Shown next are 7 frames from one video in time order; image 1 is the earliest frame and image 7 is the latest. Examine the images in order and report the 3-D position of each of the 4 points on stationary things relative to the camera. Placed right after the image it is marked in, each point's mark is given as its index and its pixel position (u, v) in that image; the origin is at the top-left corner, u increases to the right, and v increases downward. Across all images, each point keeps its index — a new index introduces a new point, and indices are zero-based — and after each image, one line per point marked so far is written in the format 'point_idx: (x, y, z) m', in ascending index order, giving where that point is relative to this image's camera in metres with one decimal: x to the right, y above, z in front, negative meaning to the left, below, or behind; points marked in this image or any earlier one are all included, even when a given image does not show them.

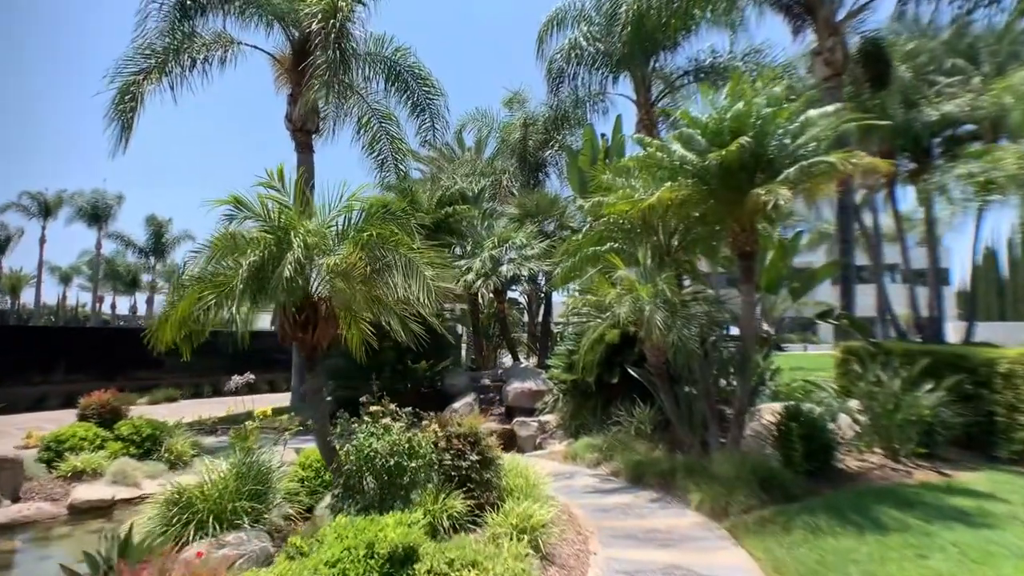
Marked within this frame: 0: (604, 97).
0: (+3.0, +6.2, +19.6) m
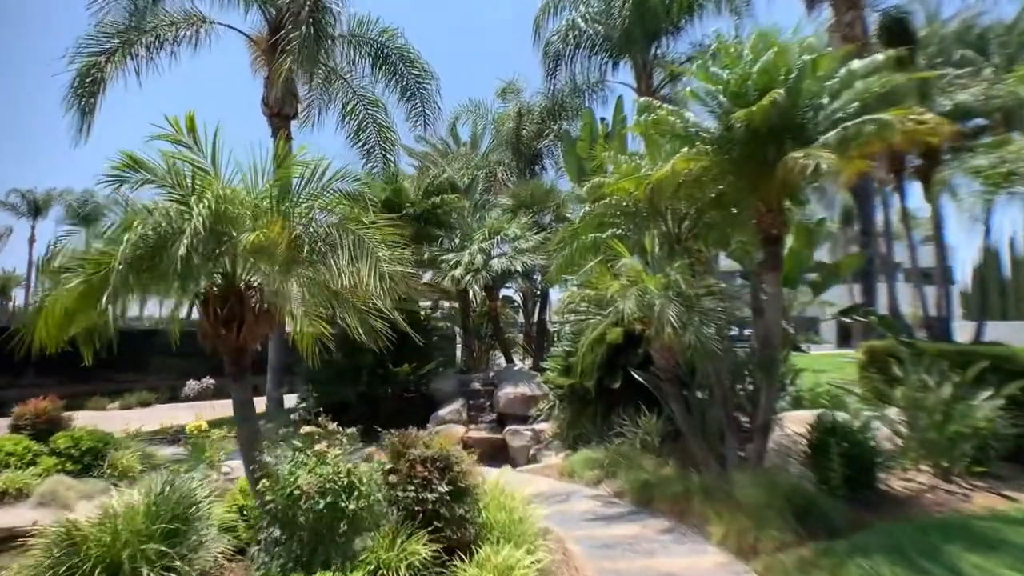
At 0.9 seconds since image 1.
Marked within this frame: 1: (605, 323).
0: (+2.8, +6.3, +18.4) m
1: (+1.2, -0.5, +7.8) m
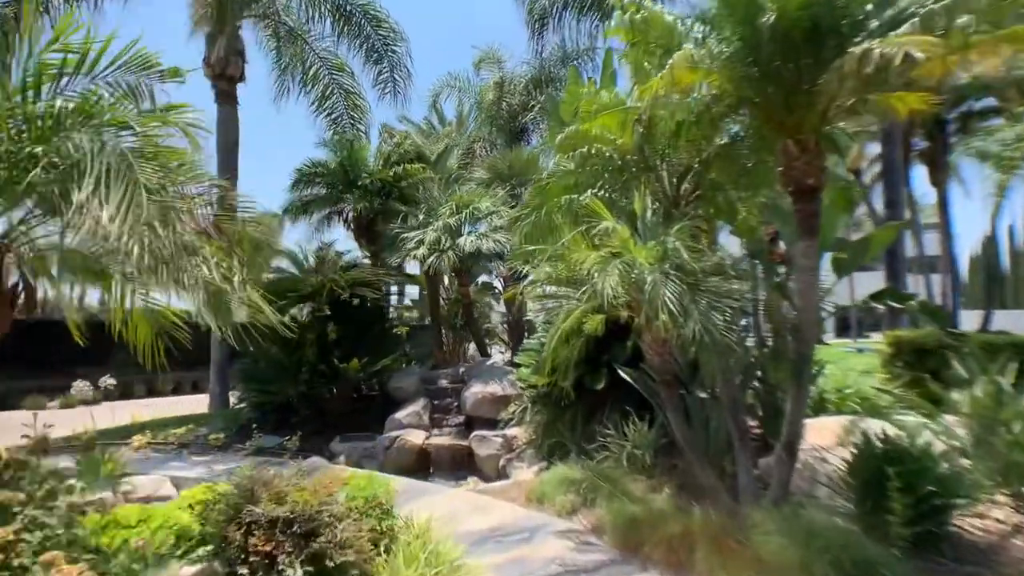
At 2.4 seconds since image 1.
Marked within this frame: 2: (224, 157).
0: (+2.3, +6.7, +16.6) m
1: (+0.7, -0.2, +6.1) m
2: (-6.5, +3.0, +13.7) m
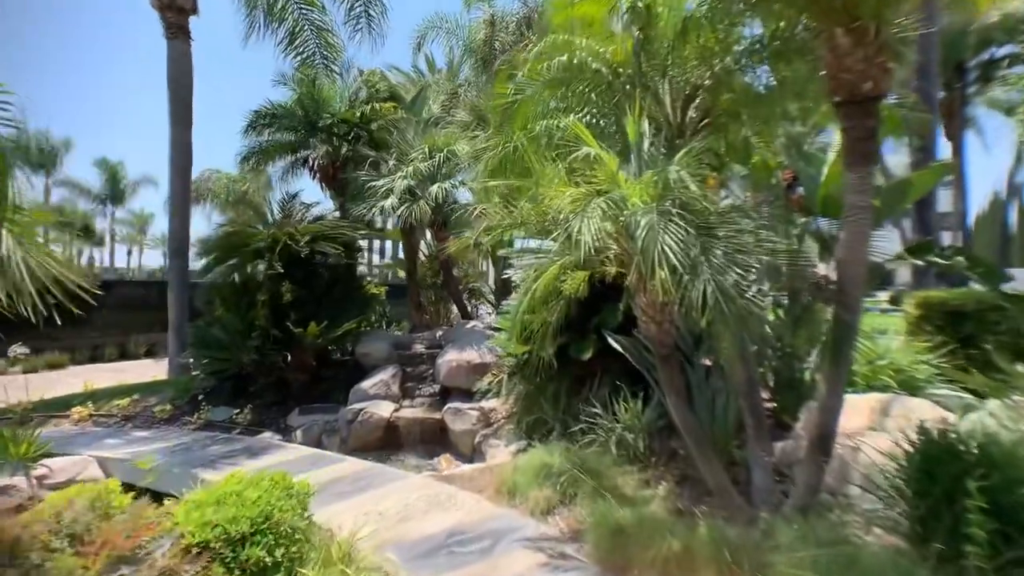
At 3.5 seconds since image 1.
0: (+1.9, +7.8, +14.9) m
1: (+0.4, +0.2, +4.9) m
2: (-6.8, +3.9, +12.3) m
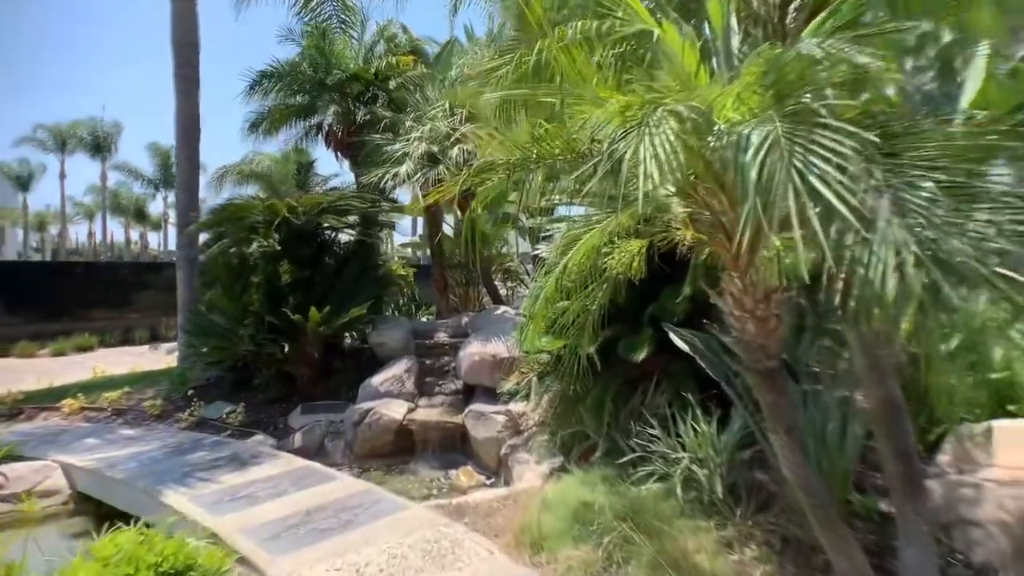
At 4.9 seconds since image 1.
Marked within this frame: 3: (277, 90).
0: (+2.8, +8.2, +12.9) m
1: (+0.5, +0.3, +3.3) m
2: (-6.1, +4.3, +11.1) m
3: (-4.0, +3.4, +10.3) m
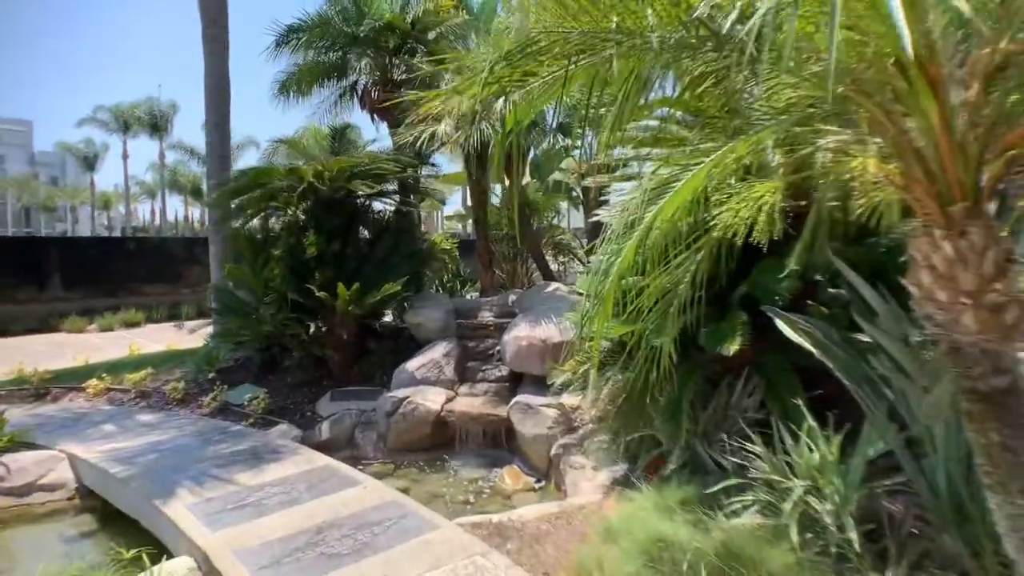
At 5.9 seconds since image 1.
0: (+3.8, +8.7, +11.3) m
1: (+0.7, +0.4, +2.2) m
2: (-5.2, +4.7, +10.4) m
3: (-3.2, +3.8, +9.4) m
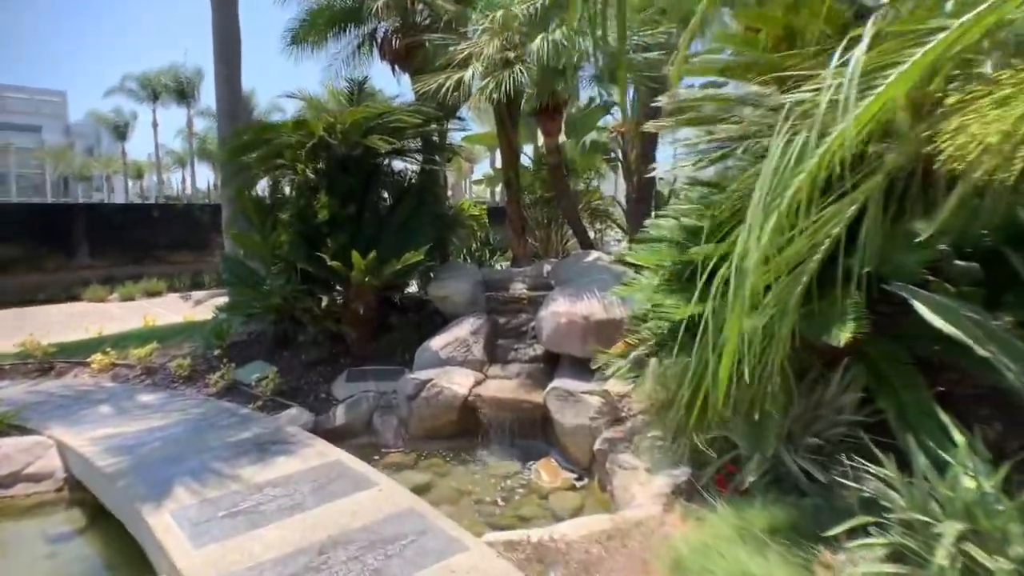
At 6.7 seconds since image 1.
0: (+4.4, +9.2, +9.8) m
1: (+0.9, +0.5, +1.4) m
2: (-4.7, +5.2, +9.6) m
3: (-2.7, +4.2, +8.5) m
